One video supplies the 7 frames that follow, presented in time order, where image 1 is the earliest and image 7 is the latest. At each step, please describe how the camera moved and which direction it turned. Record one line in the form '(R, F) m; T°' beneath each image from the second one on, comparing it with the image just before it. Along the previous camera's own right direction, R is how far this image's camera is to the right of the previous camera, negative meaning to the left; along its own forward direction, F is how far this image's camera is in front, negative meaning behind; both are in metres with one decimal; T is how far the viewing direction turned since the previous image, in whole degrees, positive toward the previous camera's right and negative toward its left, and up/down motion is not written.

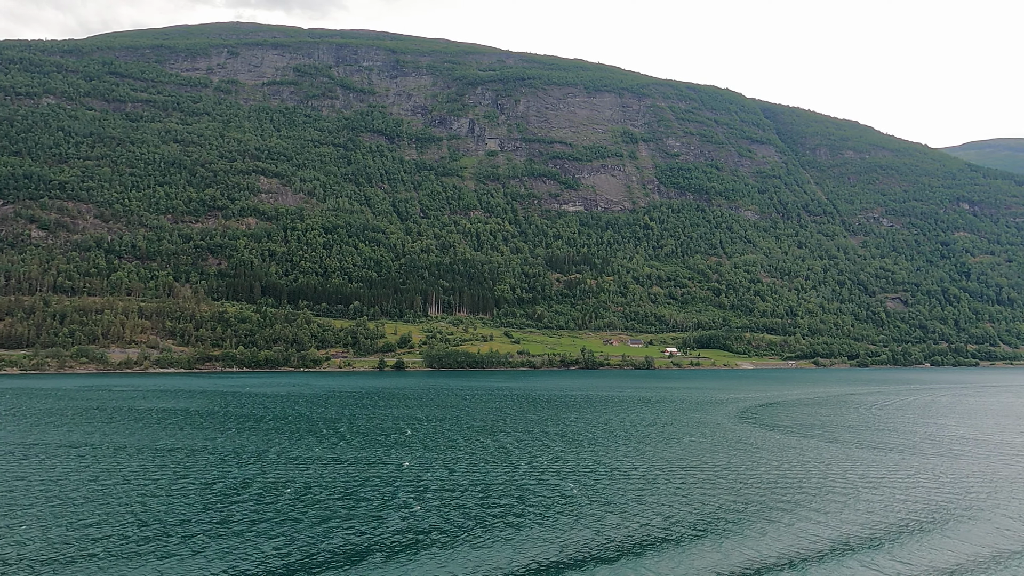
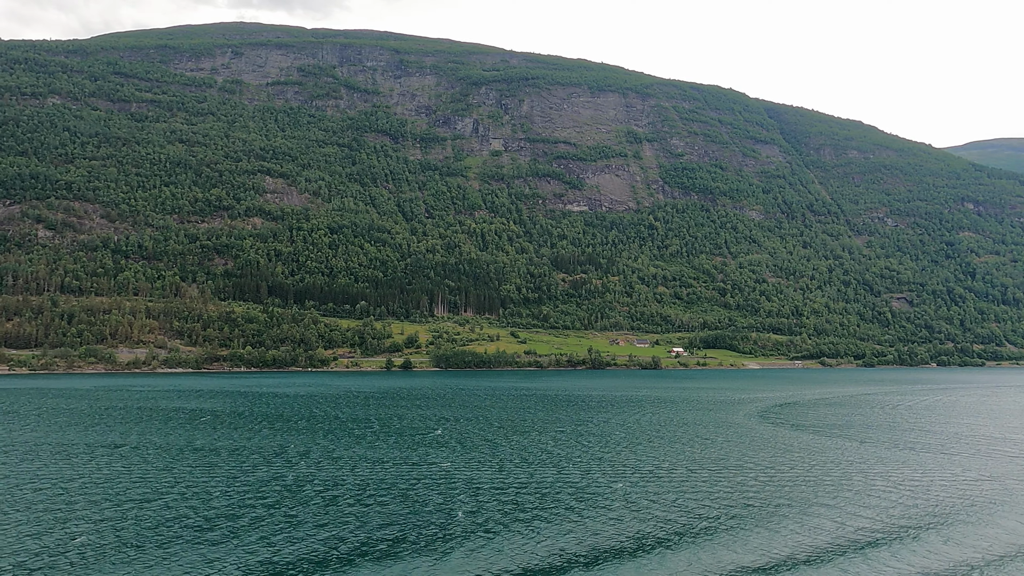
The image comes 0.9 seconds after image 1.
(-2.1, +0.1) m; 0°
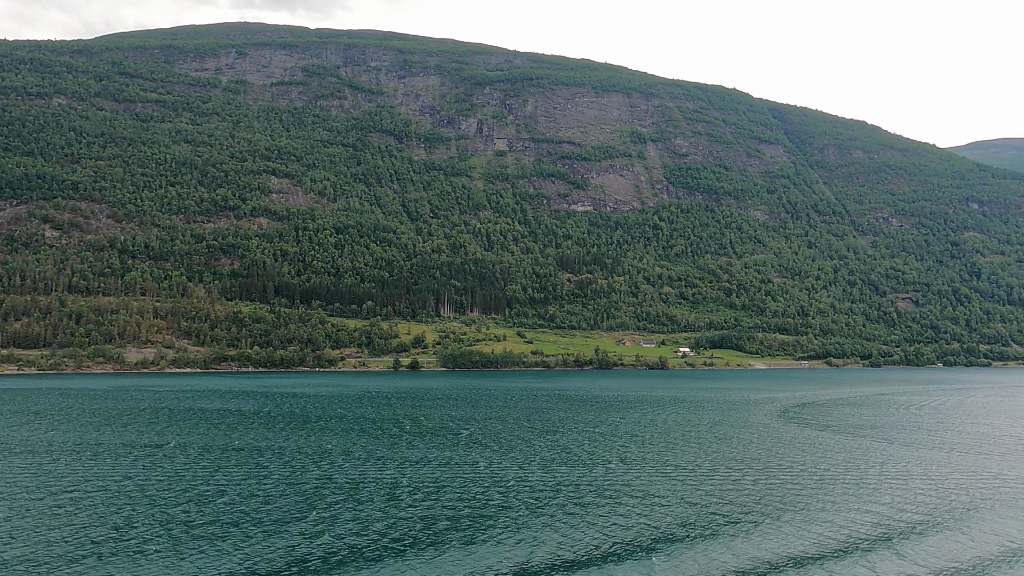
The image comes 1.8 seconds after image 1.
(-2.1, 0.0) m; 0°
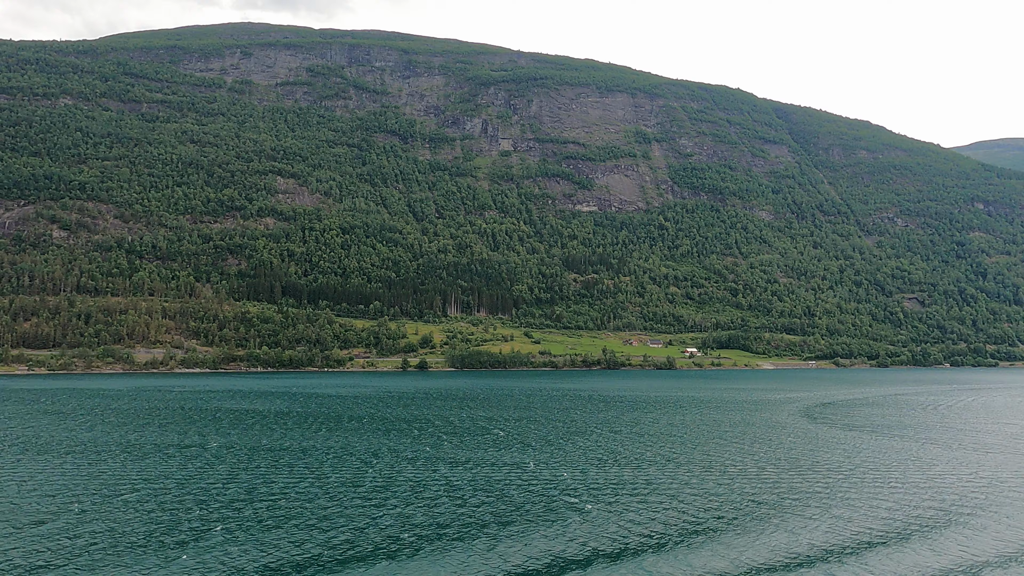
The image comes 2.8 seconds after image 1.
(-2.3, +0.1) m; 0°
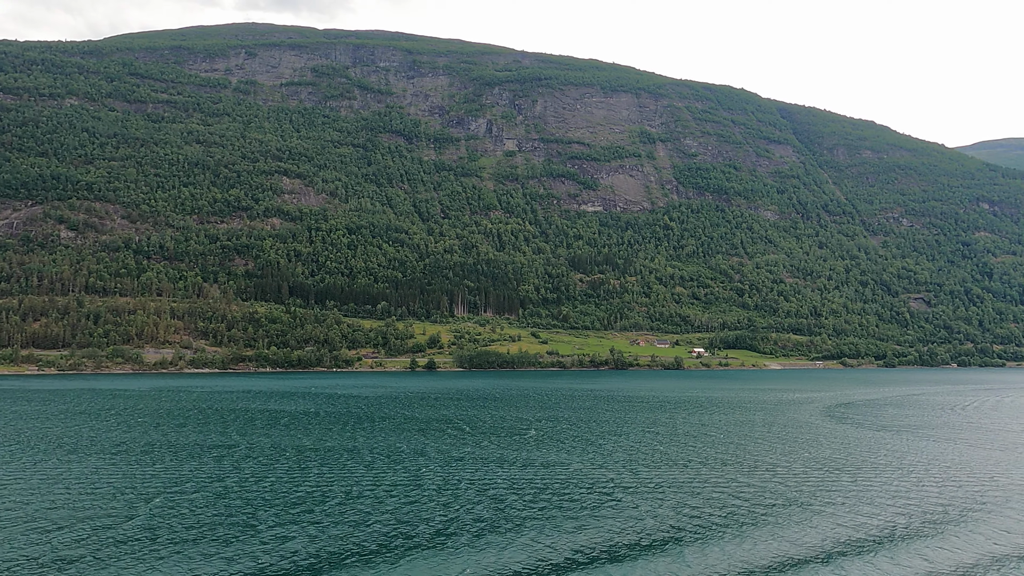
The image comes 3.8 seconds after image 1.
(-2.4, +0.1) m; 0°
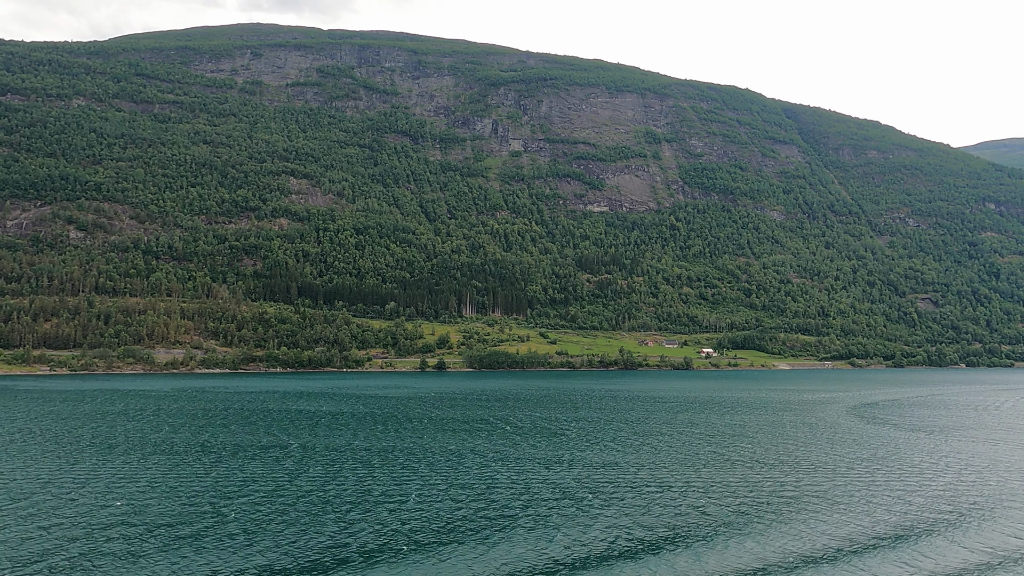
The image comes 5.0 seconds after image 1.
(-2.8, +0.1) m; 0°
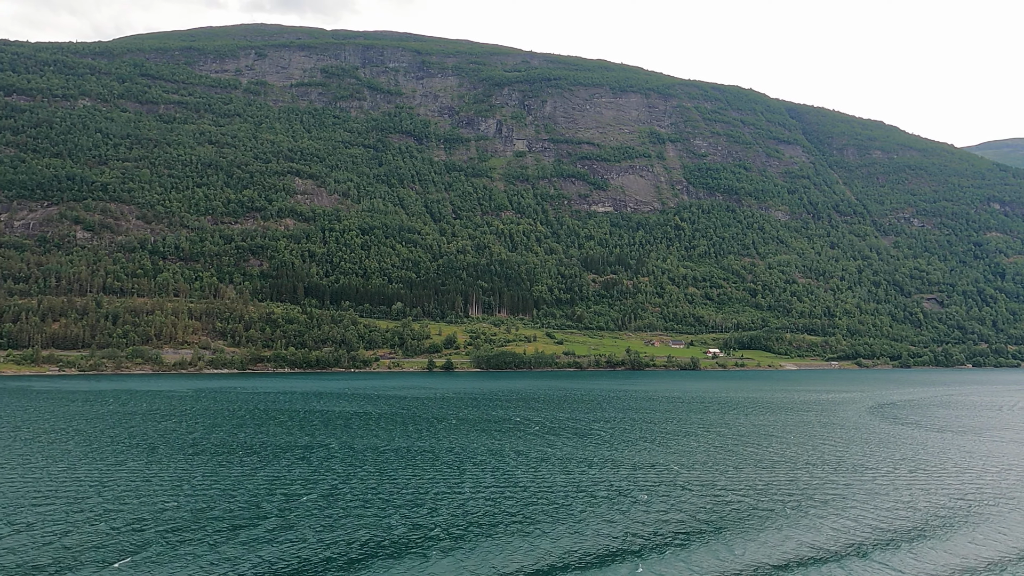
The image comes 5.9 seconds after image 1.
(-2.1, +0.1) m; 0°
